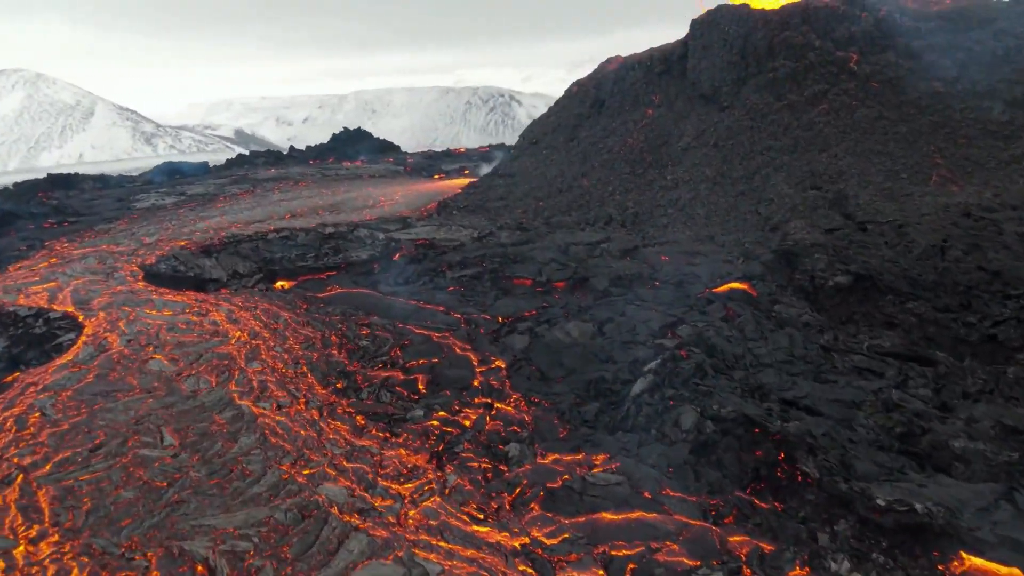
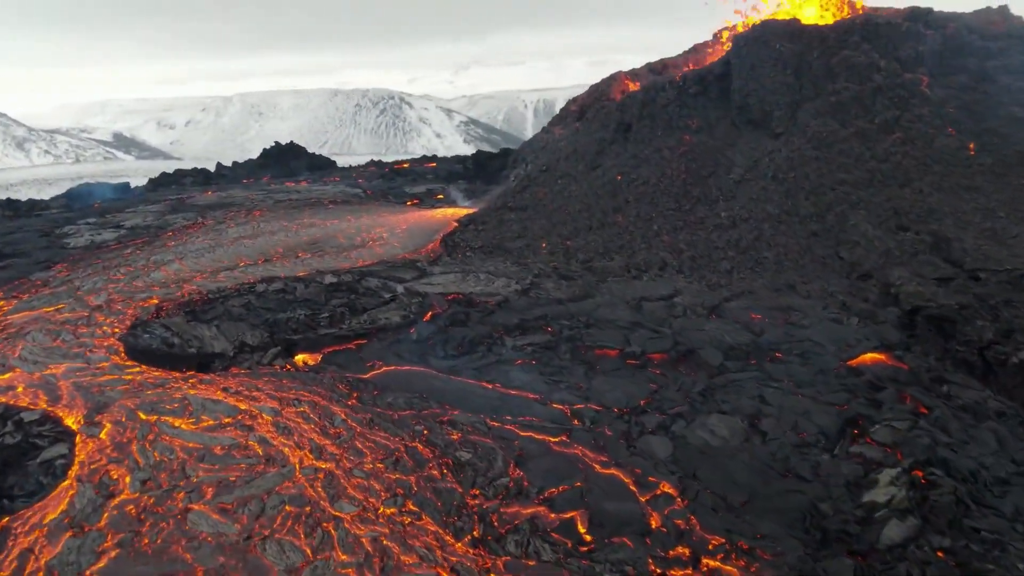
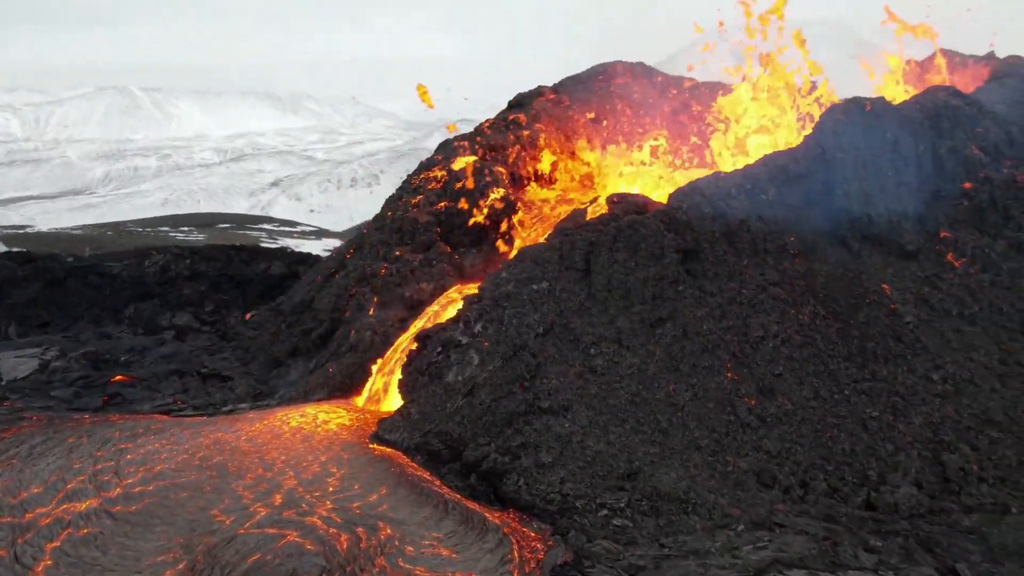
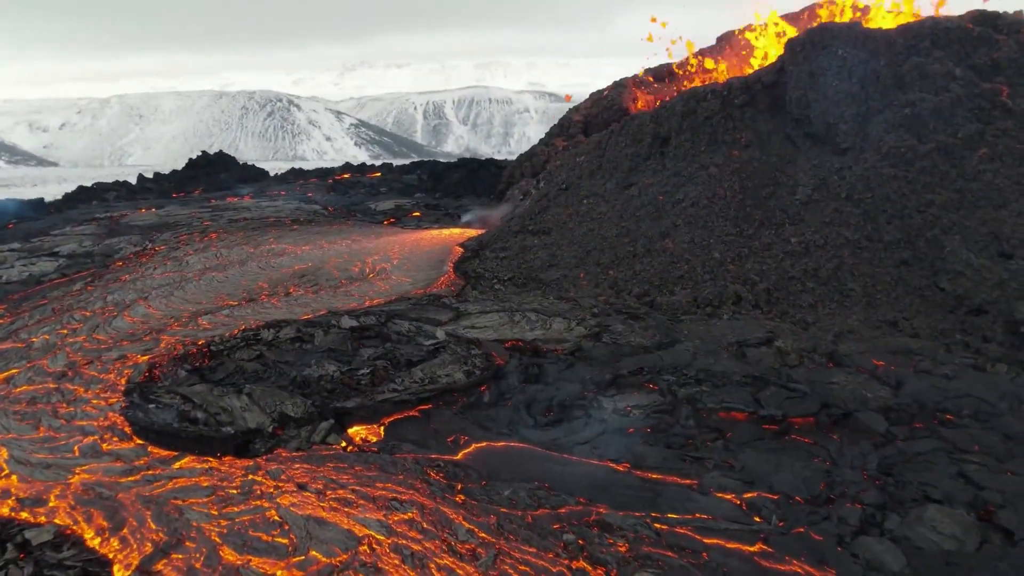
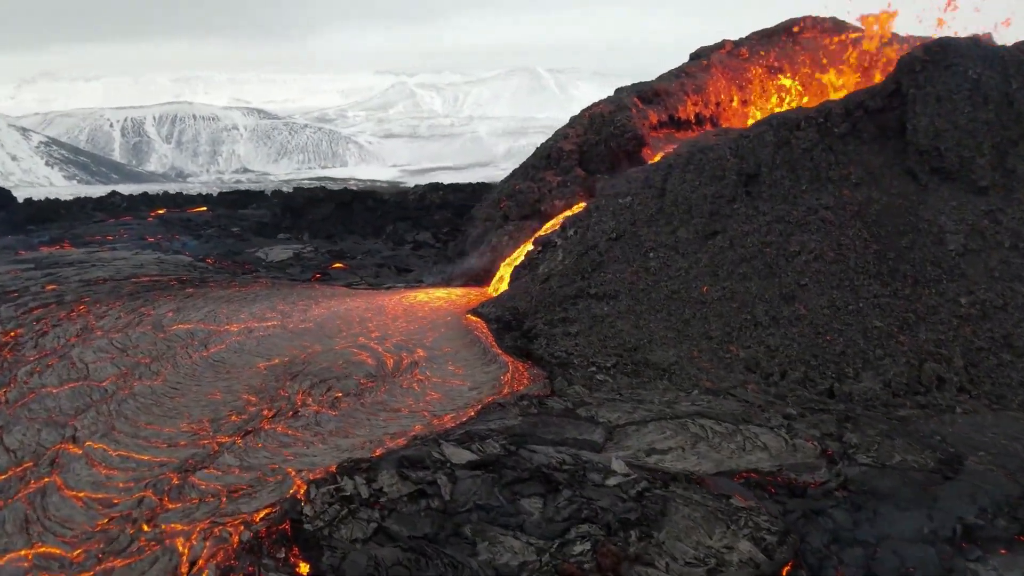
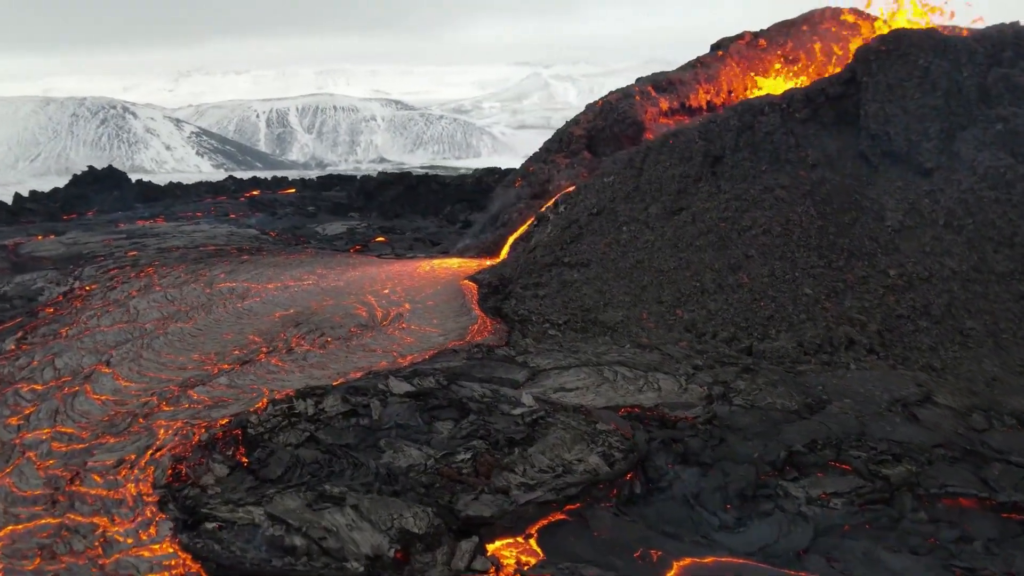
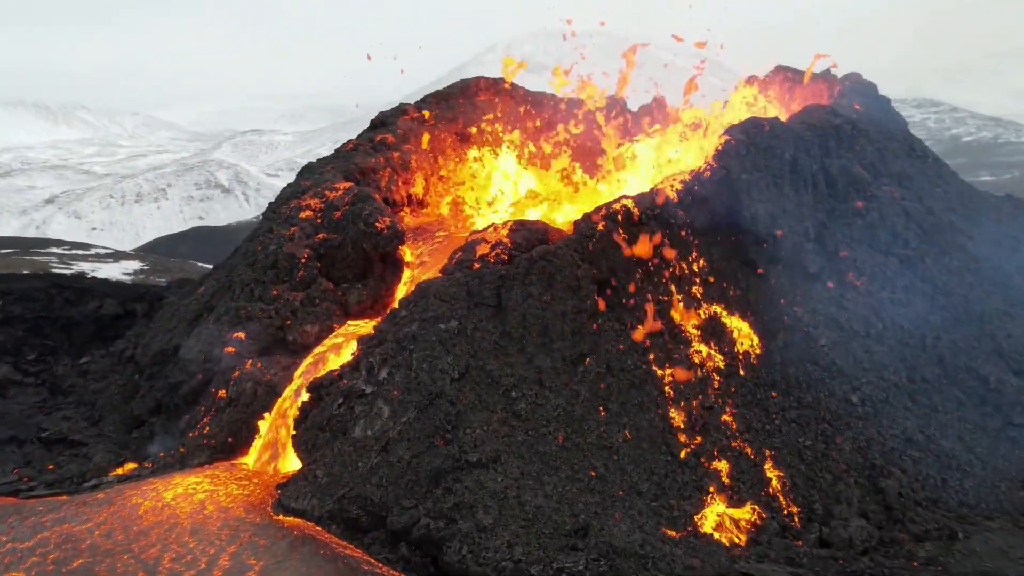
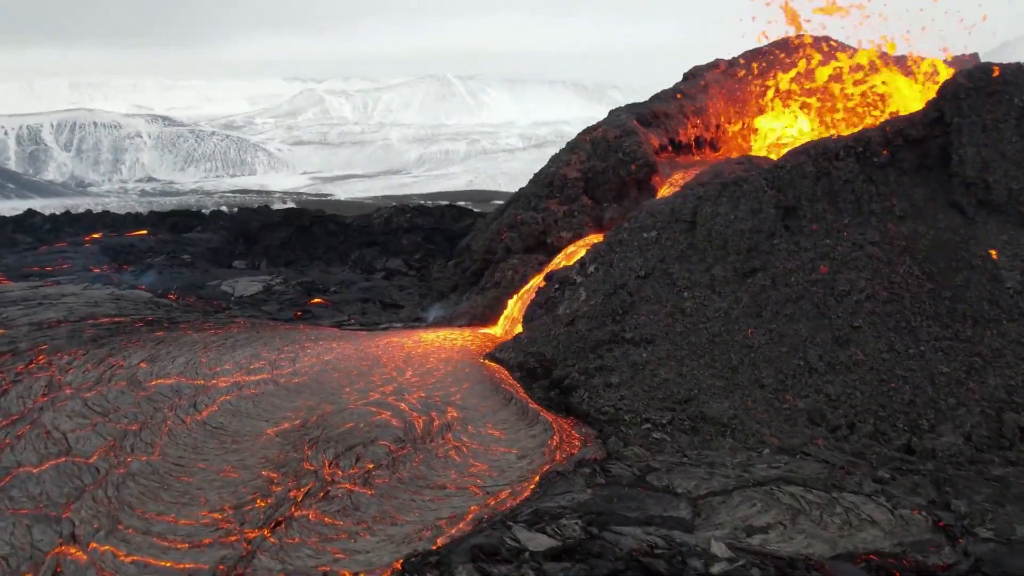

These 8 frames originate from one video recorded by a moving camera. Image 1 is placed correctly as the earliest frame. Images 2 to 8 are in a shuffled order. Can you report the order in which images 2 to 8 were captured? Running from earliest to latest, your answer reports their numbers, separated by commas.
2, 4, 6, 5, 8, 3, 7
